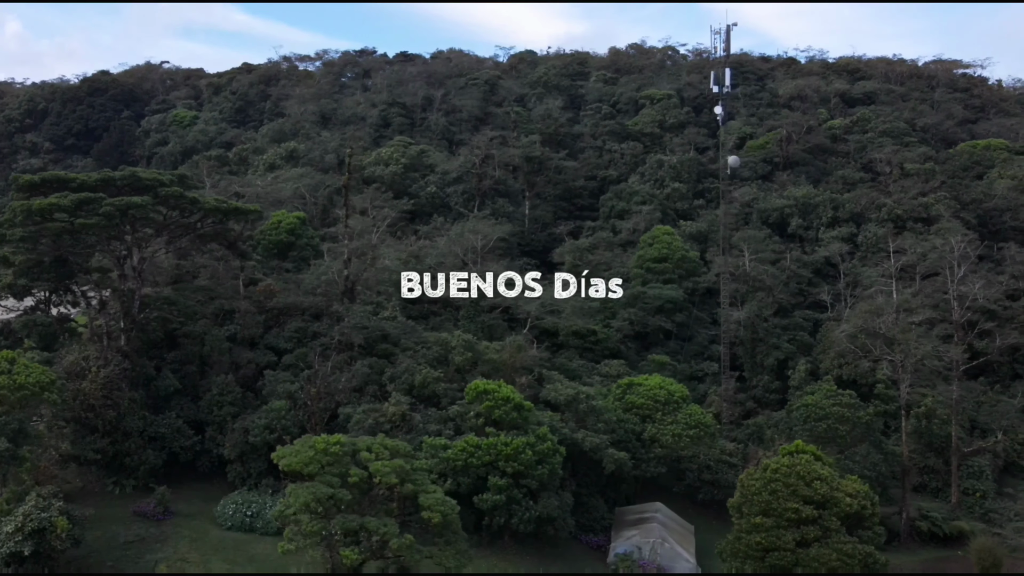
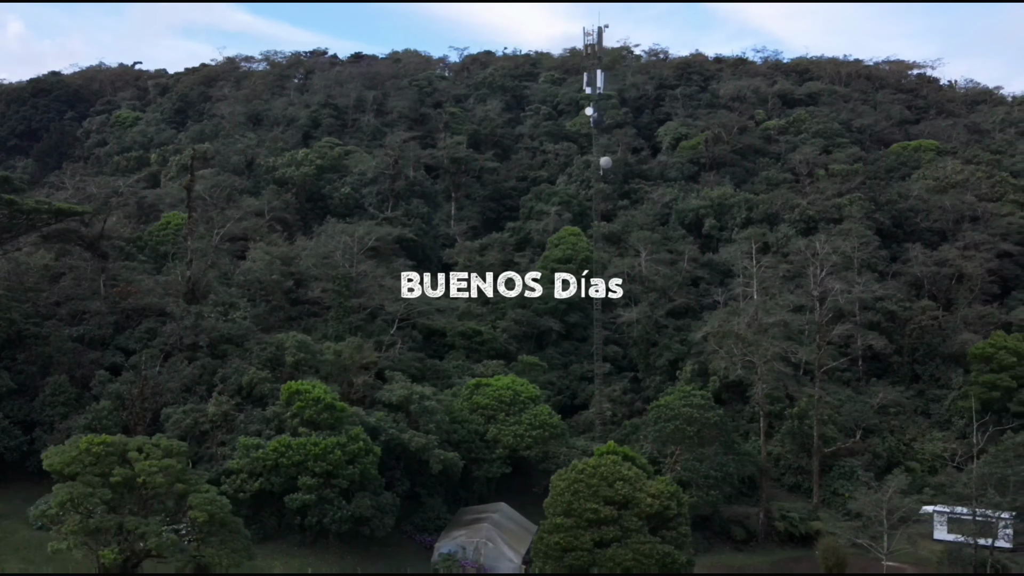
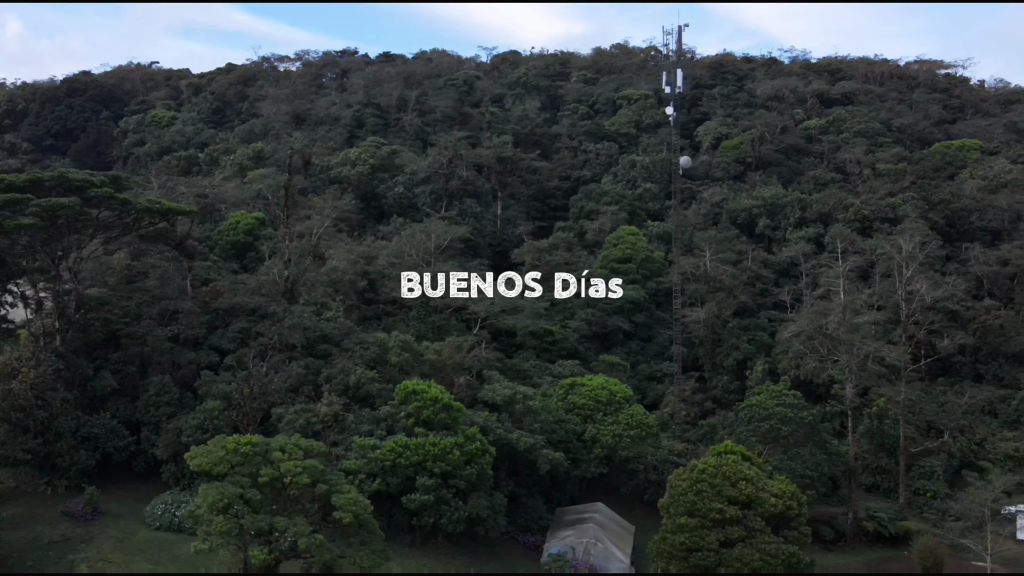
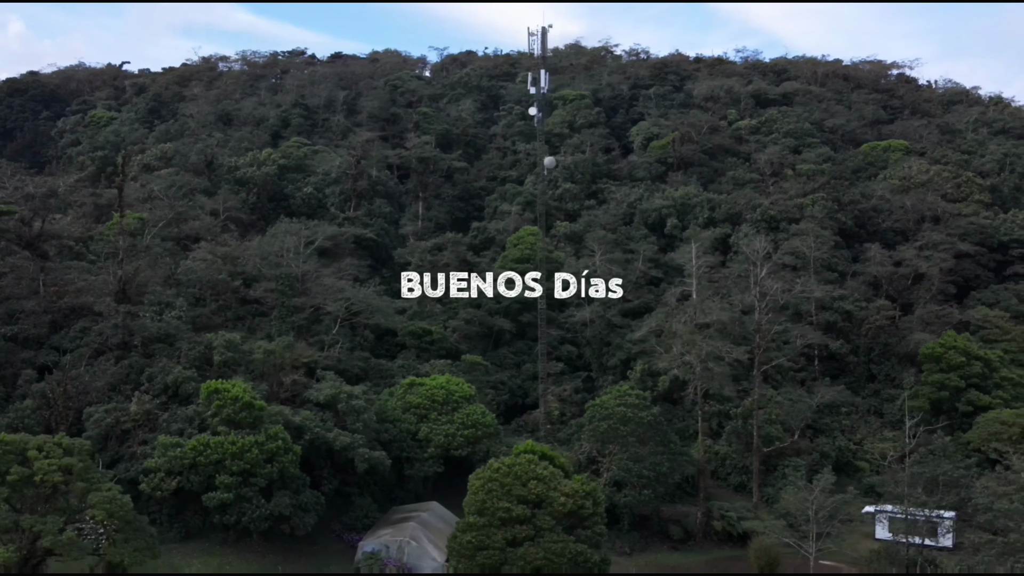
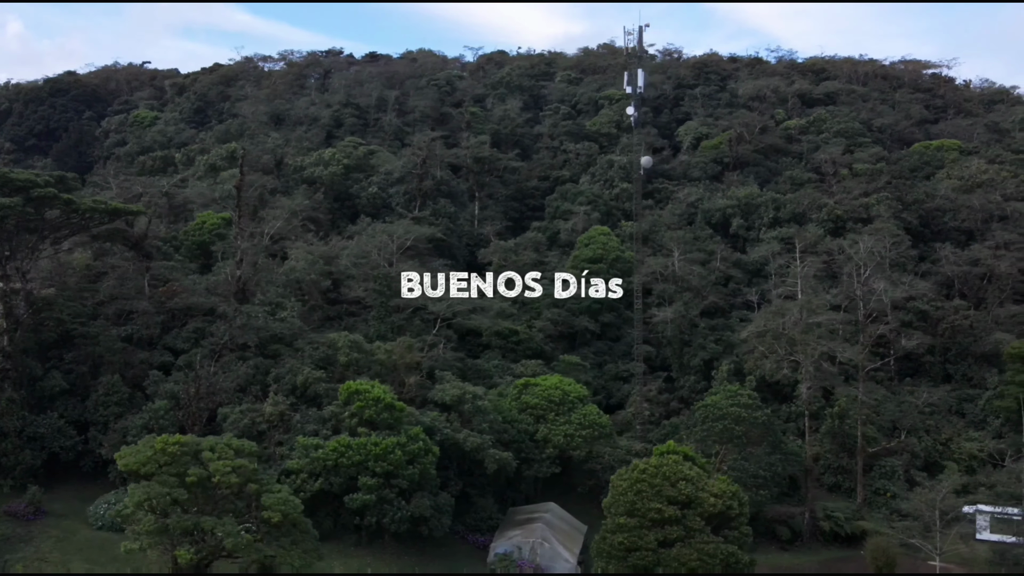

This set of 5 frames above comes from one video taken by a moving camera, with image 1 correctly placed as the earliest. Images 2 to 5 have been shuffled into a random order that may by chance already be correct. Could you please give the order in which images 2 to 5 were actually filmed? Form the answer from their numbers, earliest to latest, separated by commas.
3, 5, 2, 4
